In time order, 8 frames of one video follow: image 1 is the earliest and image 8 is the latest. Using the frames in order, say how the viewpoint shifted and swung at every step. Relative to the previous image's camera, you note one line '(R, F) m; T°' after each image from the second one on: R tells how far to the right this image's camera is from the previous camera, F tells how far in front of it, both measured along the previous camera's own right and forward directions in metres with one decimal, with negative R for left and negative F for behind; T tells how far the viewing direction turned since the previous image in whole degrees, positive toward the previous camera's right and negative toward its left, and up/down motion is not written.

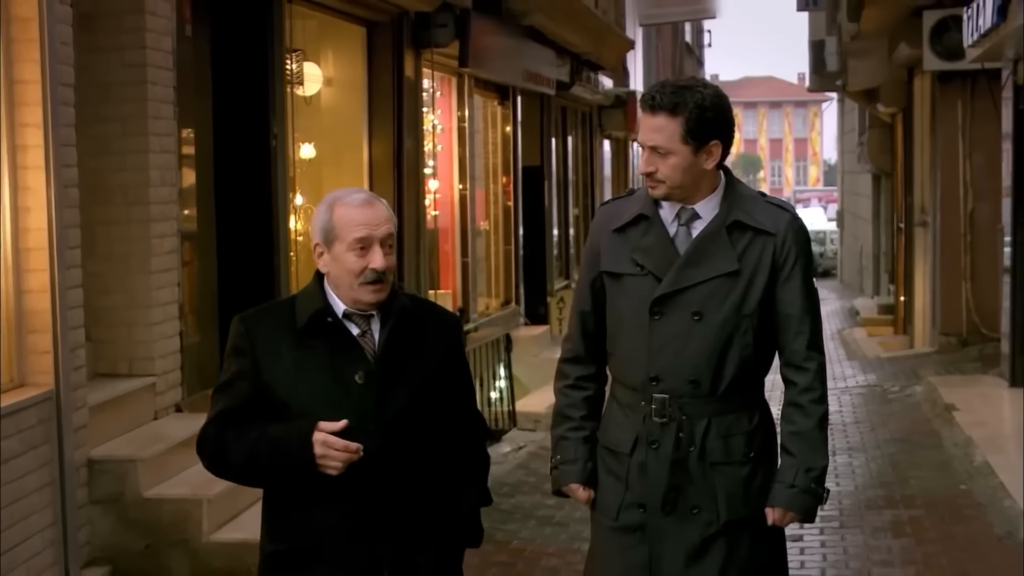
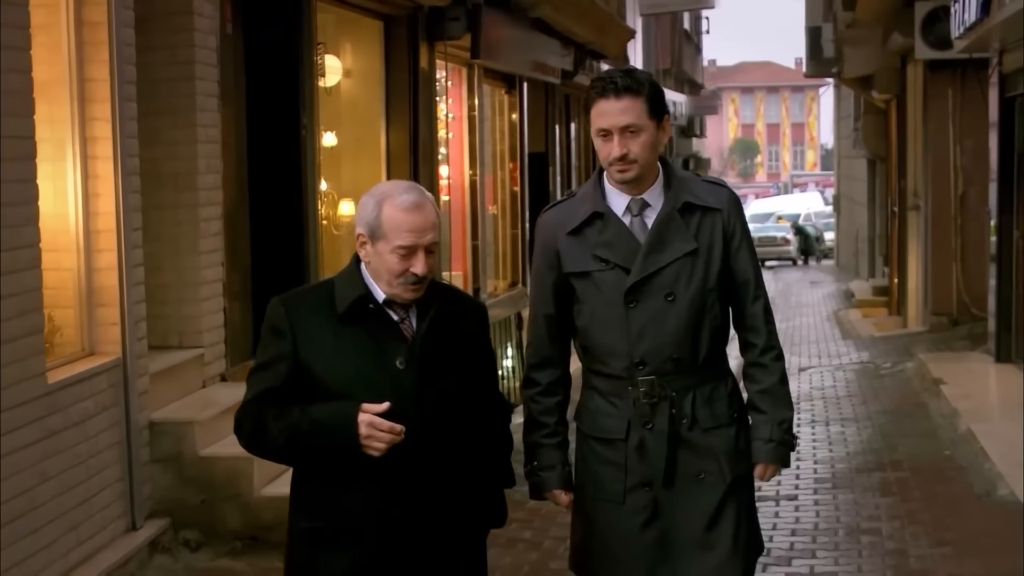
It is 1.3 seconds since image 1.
(-0.1, -0.6) m; 0°
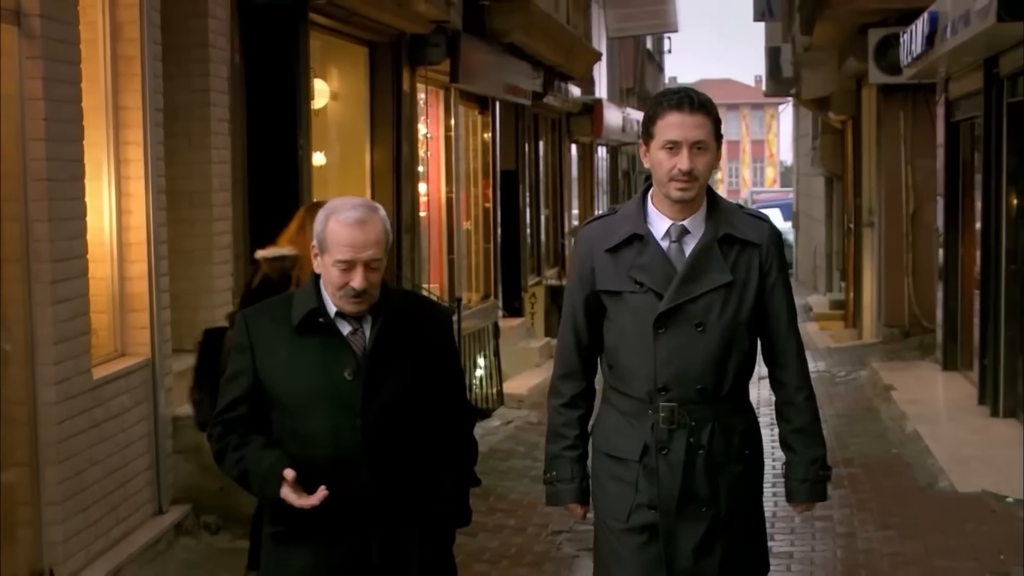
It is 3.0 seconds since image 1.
(-0.1, -0.7) m; +2°
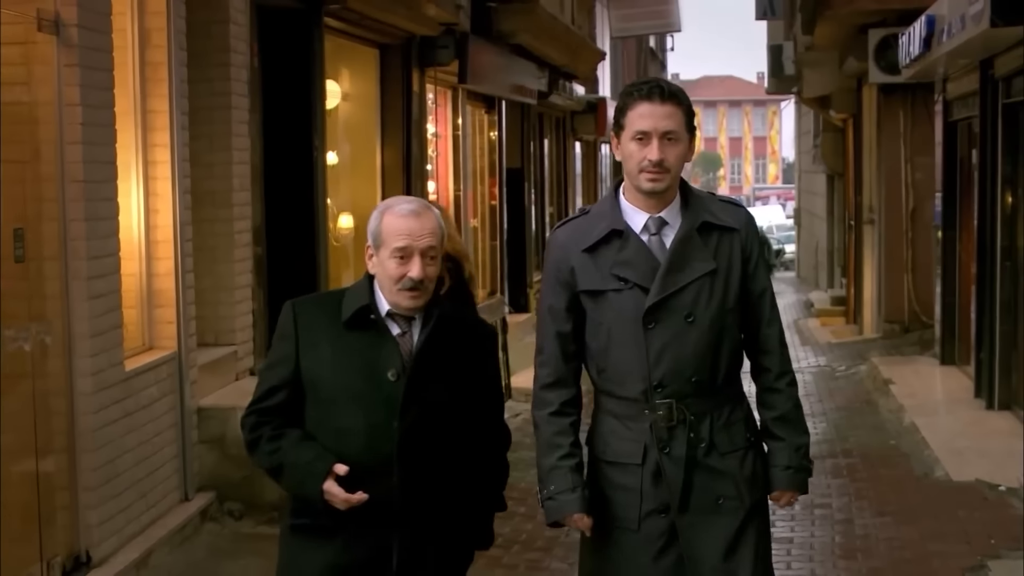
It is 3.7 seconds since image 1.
(0.0, -0.3) m; 0°
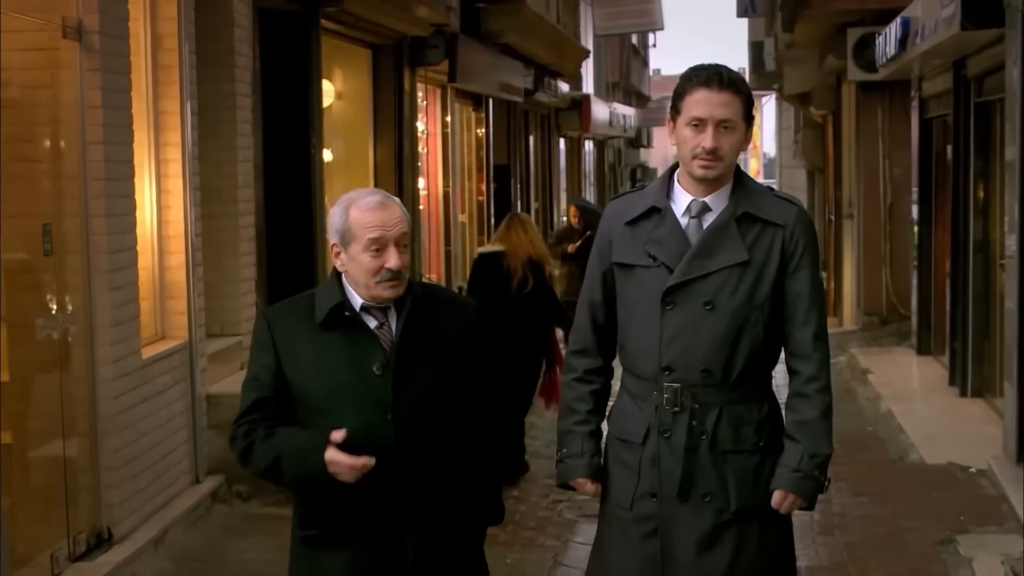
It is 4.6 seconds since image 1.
(-0.1, -0.3) m; +1°
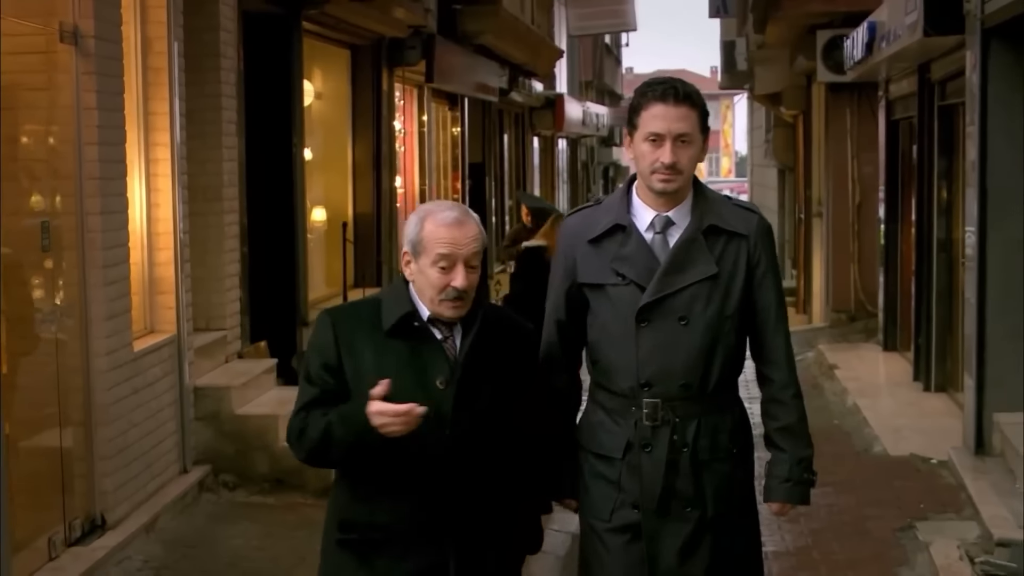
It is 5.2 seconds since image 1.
(0.0, -0.2) m; +1°
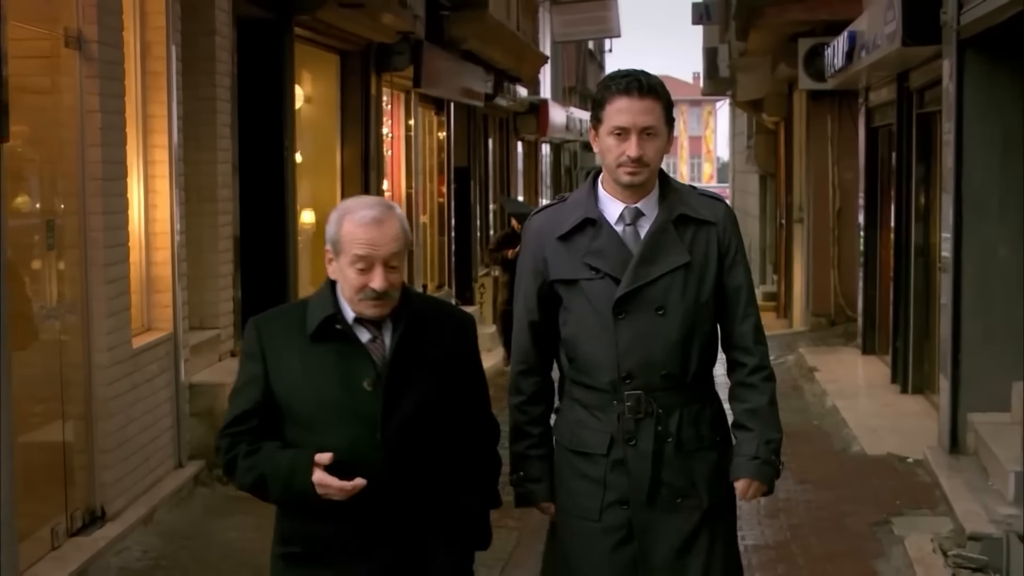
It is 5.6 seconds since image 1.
(0.0, -0.2) m; +1°
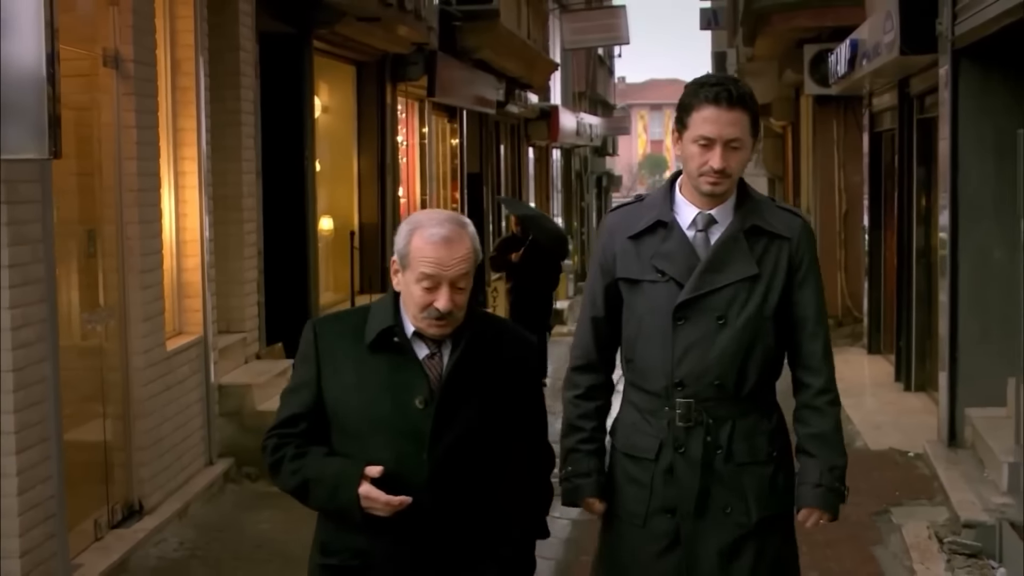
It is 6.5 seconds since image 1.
(0.0, -0.3) m; 0°
